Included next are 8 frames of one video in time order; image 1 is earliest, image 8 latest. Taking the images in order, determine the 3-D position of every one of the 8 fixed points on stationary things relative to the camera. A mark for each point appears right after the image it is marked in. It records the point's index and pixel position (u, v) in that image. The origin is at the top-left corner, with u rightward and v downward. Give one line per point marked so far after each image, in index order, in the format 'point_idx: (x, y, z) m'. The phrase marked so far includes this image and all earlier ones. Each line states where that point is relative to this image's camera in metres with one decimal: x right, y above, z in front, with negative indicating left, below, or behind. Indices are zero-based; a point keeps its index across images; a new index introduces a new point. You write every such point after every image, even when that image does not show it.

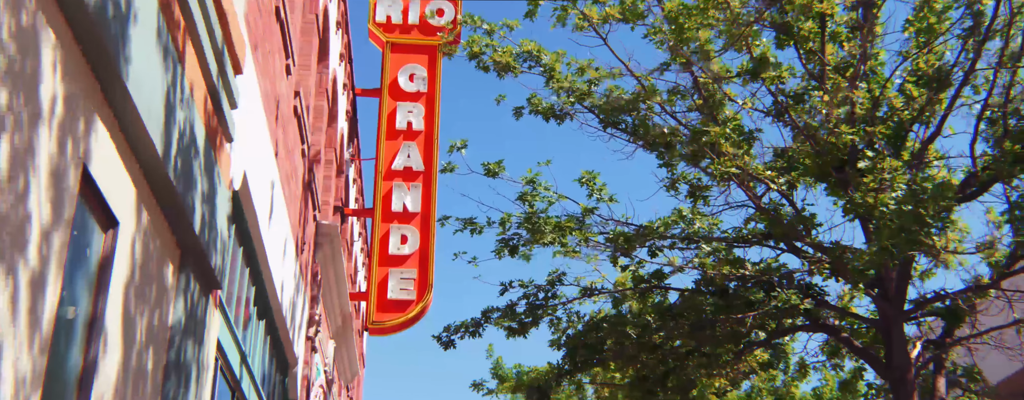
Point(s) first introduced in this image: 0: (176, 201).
0: (-2.3, 0.0, +6.9) m
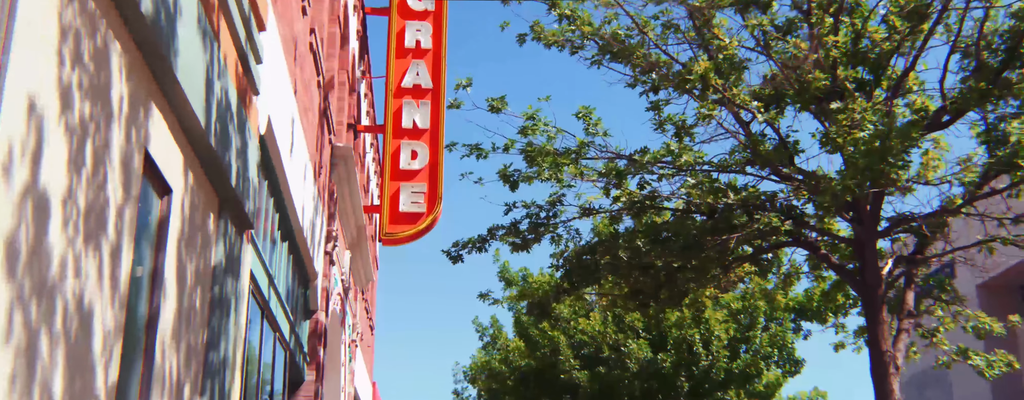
0: (-2.3, +0.3, +7.9) m
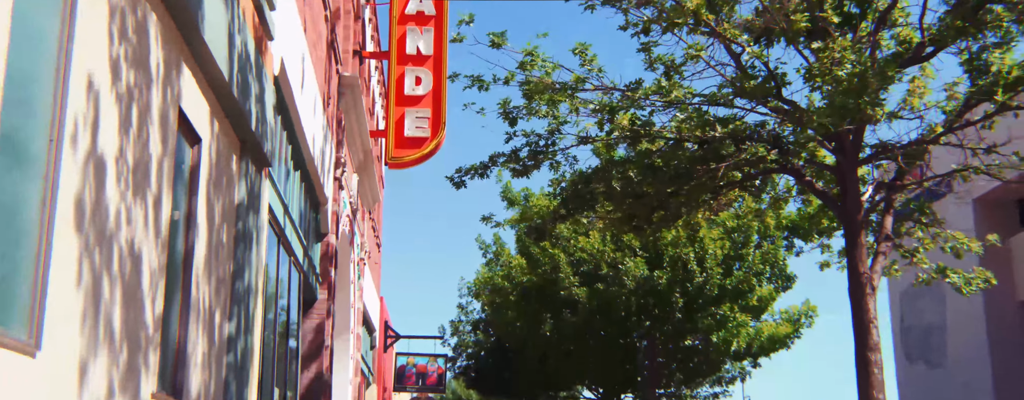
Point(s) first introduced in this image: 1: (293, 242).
0: (-2.4, +0.8, +8.6) m
1: (-3.1, -0.6, +14.1) m
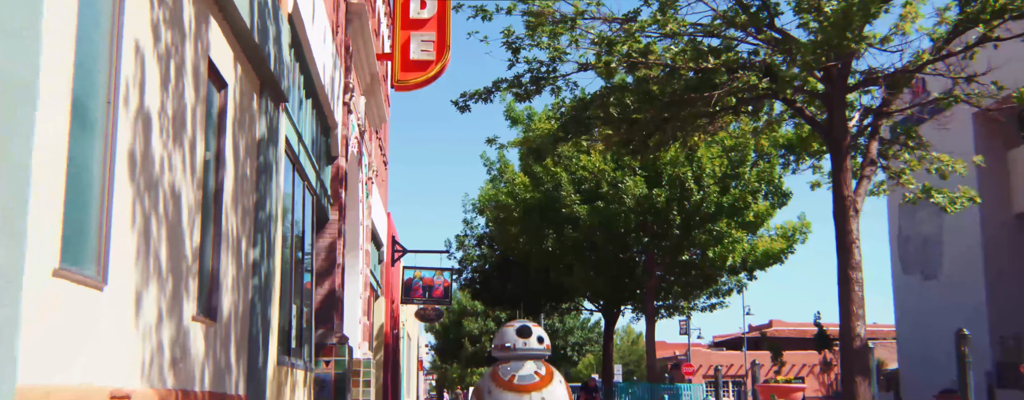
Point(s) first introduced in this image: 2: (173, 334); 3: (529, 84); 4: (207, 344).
0: (-2.3, +1.4, +9.2) m
1: (-3.0, +0.5, +14.9) m
2: (-2.4, -0.9, +7.0) m
3: (+0.3, +2.0, +17.3) m
4: (-2.4, -1.1, +8.0) m
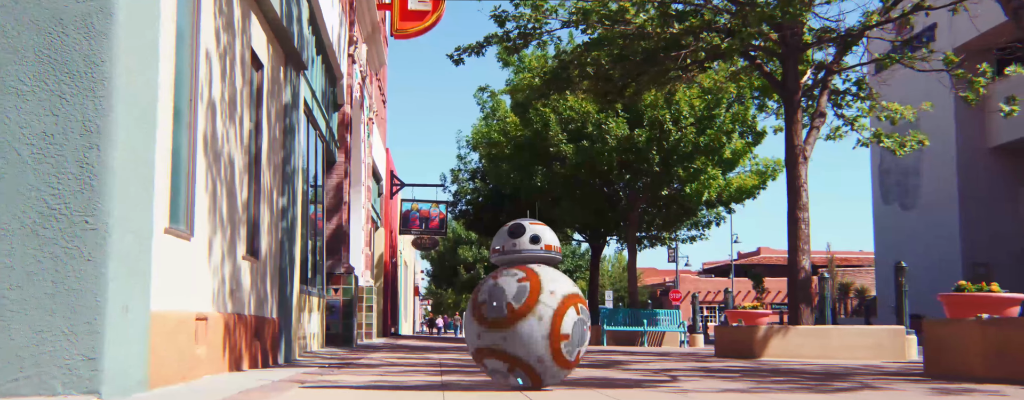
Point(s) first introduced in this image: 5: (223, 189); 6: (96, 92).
0: (-2.5, +1.8, +11.0) m
1: (-3.2, +1.4, +16.7) m
2: (-2.5, -0.6, +9.0) m
3: (+0.1, +3.0, +19.0) m
4: (-2.6, -0.8, +9.9) m
5: (-2.5, +0.1, +8.5) m
6: (-2.3, +0.6, +5.5) m
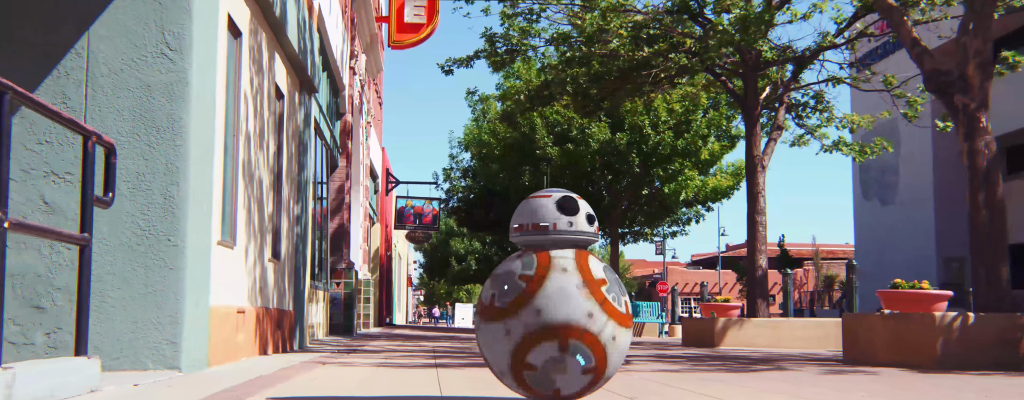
0: (-2.7, +1.7, +12.8) m
1: (-3.4, +1.3, +18.5) m
2: (-2.7, -0.8, +10.8) m
3: (-0.1, +3.0, +20.8) m
4: (-2.8, -0.9, +11.7) m
5: (-2.6, -0.1, +10.3) m
6: (-2.4, +0.4, +7.3) m
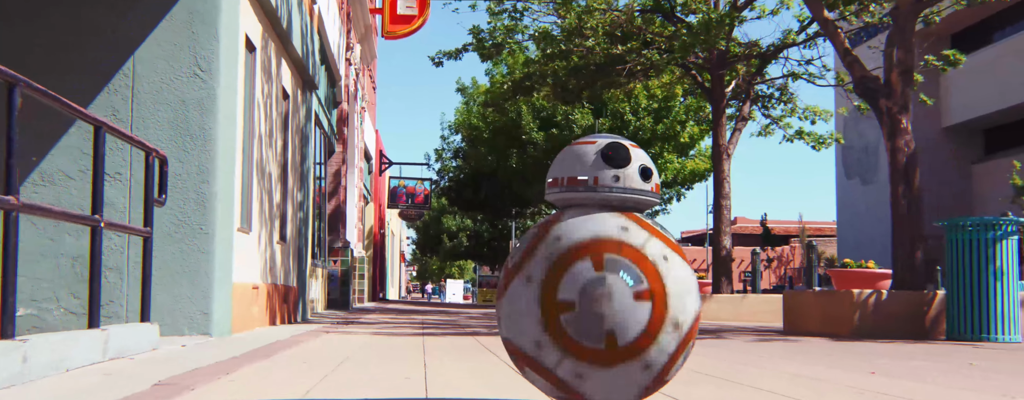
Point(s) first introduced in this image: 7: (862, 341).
0: (-3.0, +1.9, +14.3) m
1: (-3.7, +1.6, +19.9) m
2: (-3.0, -0.6, +12.3) m
3: (-0.5, +3.3, +22.3) m
4: (-3.0, -0.7, +13.3) m
5: (-2.9, 0.0, +11.8) m
6: (-2.7, +0.5, +8.8) m
7: (+3.8, -1.5, +11.0) m
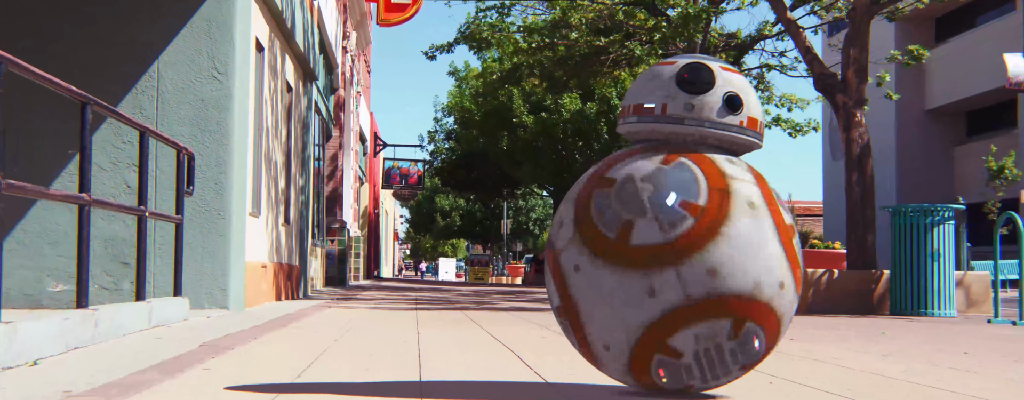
0: (-3.2, +2.1, +15.3) m
1: (-4.0, +2.0, +21.0) m
2: (-3.1, -0.5, +13.4) m
3: (-0.7, +3.7, +23.3) m
4: (-3.2, -0.5, +14.4) m
5: (-3.1, +0.2, +12.9) m
6: (-2.8, +0.6, +9.9) m
7: (+3.6, -1.4, +12.2) m
